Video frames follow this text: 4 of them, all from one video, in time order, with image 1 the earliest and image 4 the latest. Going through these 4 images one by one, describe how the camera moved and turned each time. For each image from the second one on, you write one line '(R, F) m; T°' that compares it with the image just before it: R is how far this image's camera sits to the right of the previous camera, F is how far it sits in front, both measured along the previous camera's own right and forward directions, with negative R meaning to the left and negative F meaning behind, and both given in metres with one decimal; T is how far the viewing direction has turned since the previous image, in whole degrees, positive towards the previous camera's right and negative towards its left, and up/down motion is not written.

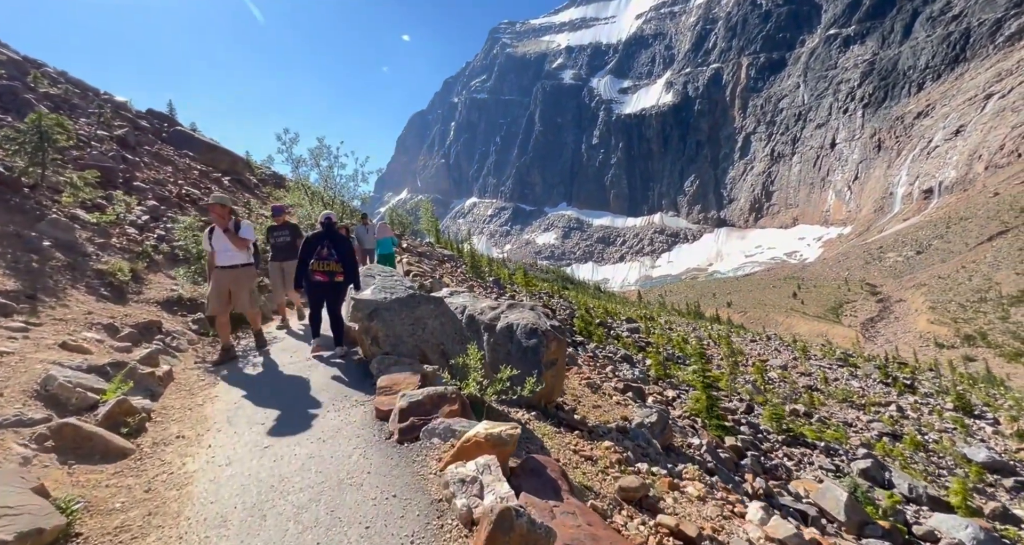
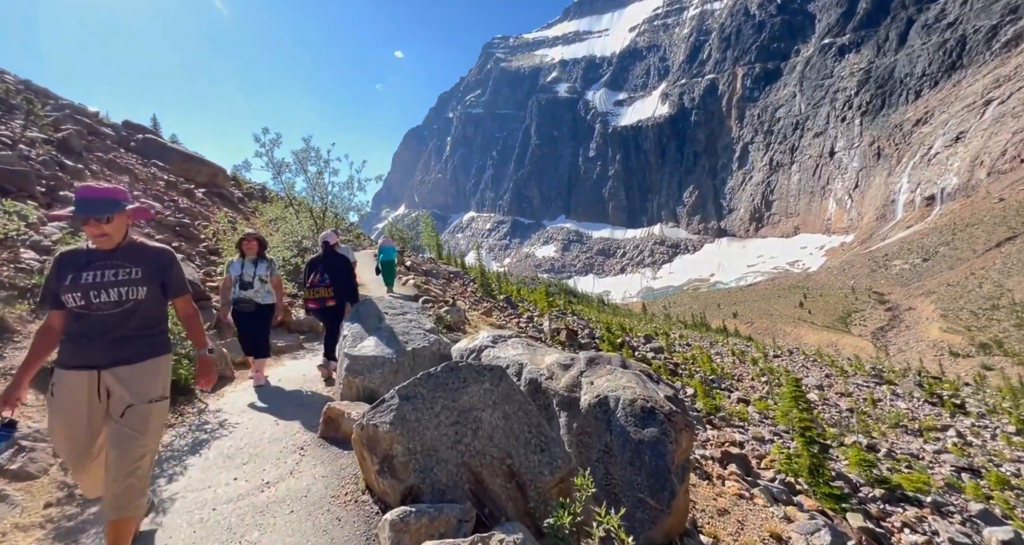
(-0.7, +2.1) m; 0°
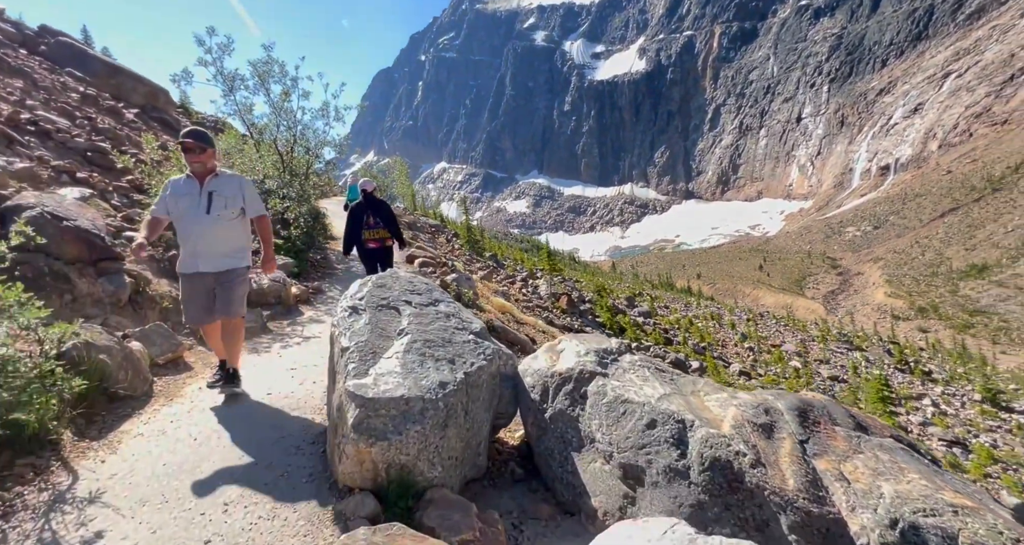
(-0.8, +1.8) m; +4°
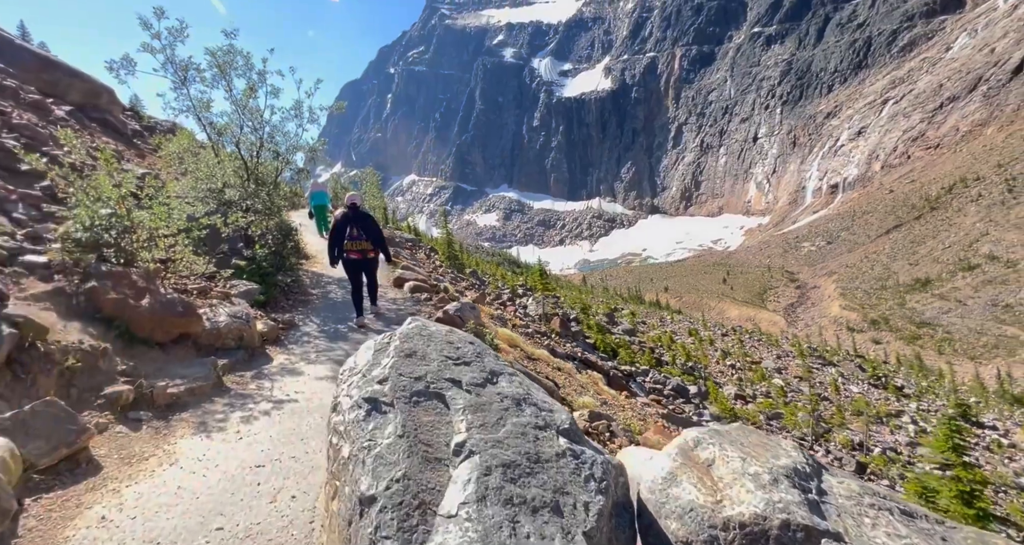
(-0.6, +1.1) m; +4°
